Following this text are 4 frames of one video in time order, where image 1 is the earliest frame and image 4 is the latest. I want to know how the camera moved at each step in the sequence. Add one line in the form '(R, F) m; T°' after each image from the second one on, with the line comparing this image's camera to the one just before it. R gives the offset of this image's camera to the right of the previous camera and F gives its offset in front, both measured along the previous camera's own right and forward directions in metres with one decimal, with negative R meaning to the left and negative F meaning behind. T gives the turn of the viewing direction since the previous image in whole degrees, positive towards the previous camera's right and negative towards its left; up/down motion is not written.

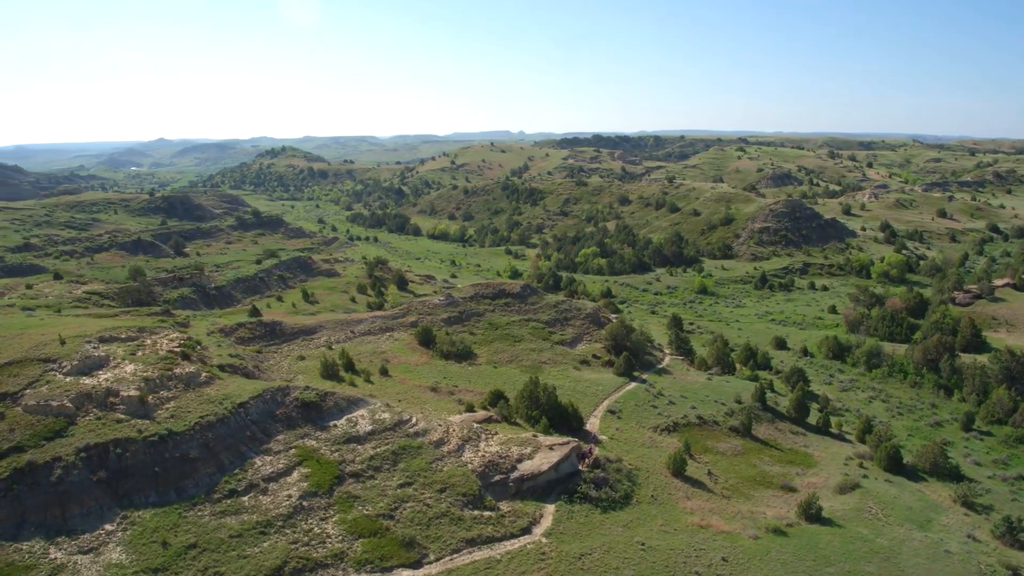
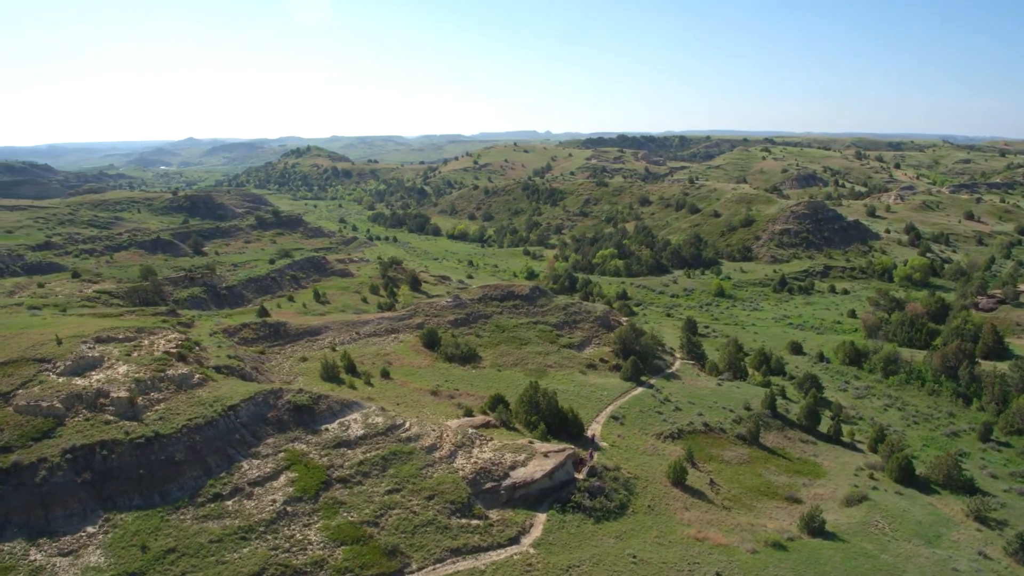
(+1.1, +0.5) m; -2°
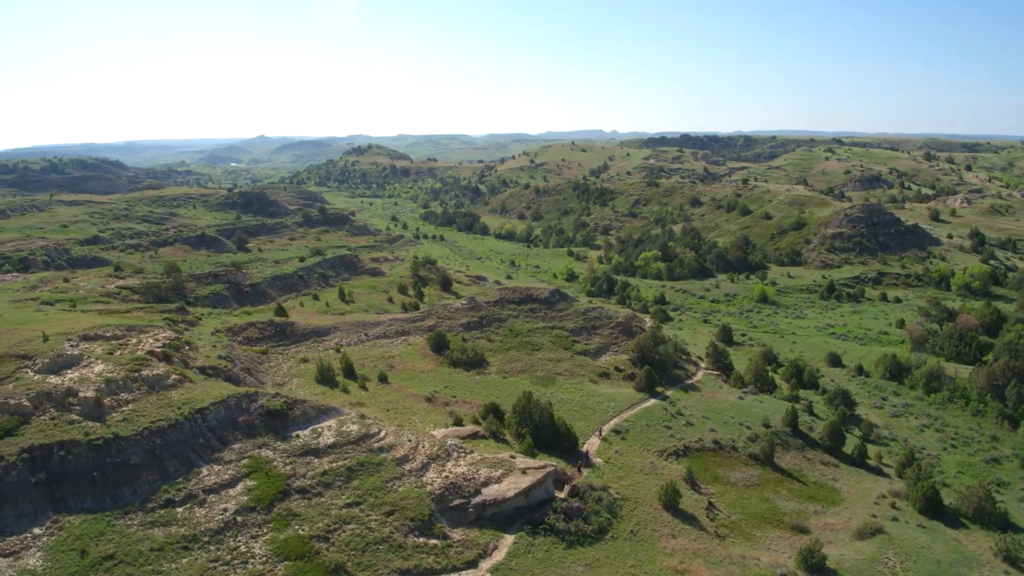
(+2.8, +1.3) m; -4°
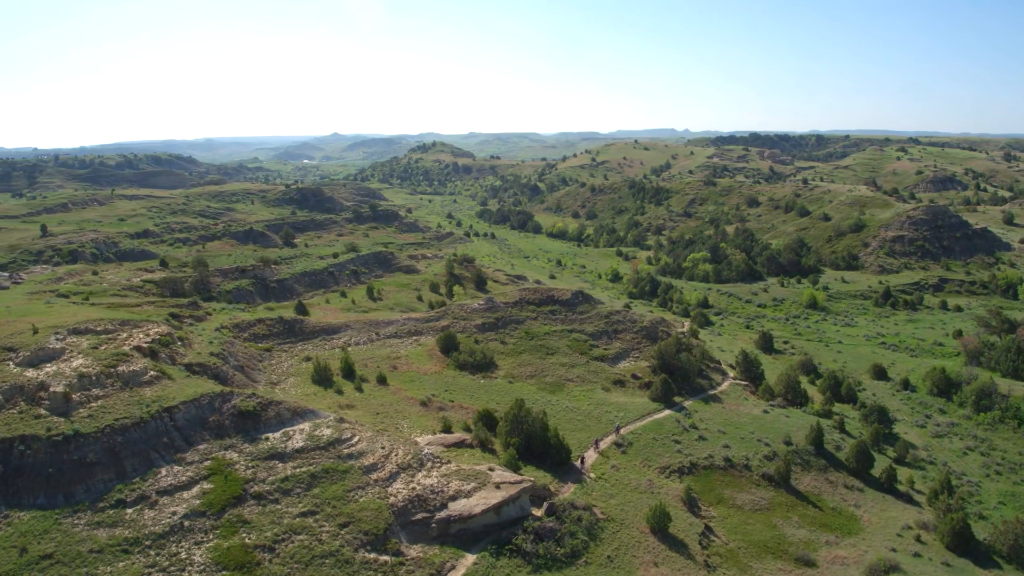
(+3.0, +1.5) m; -5°
